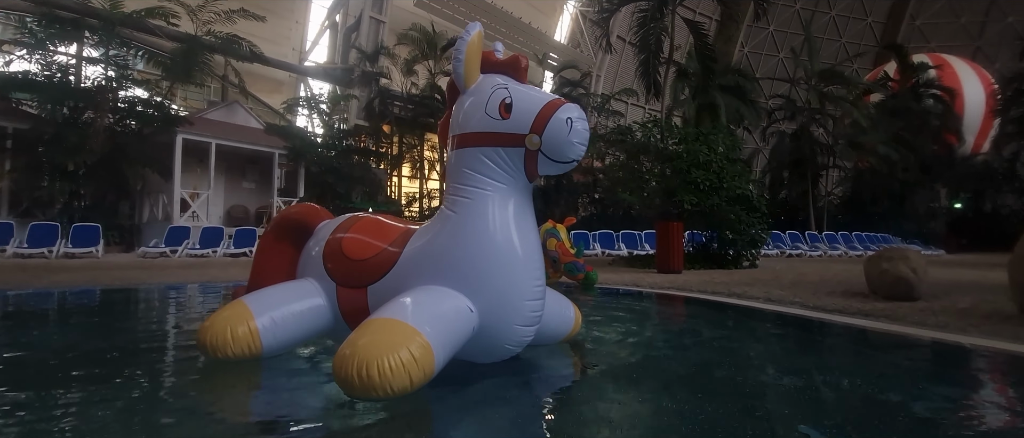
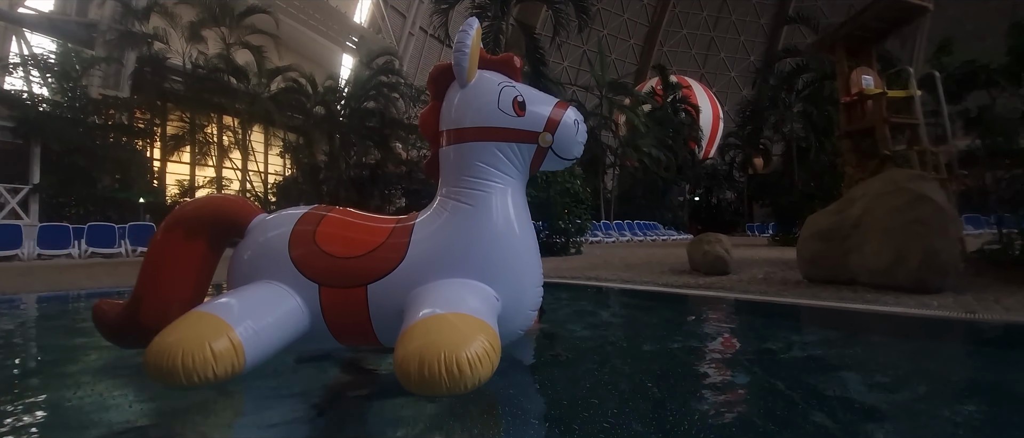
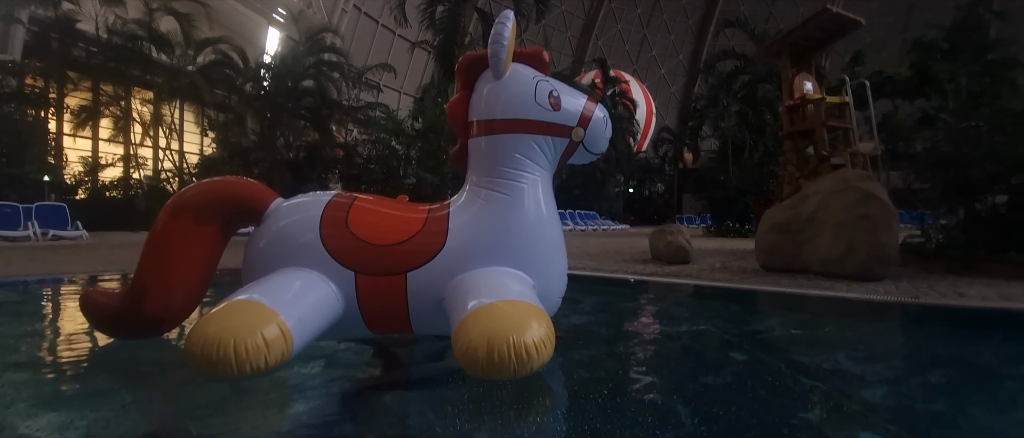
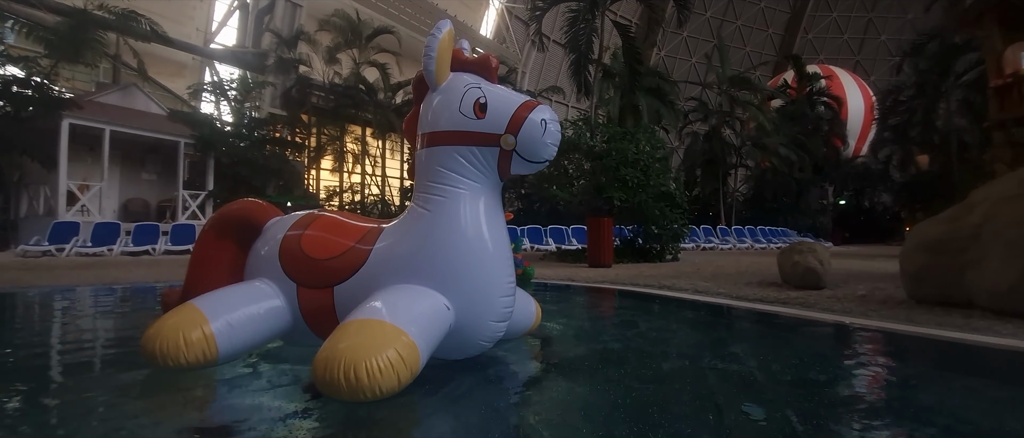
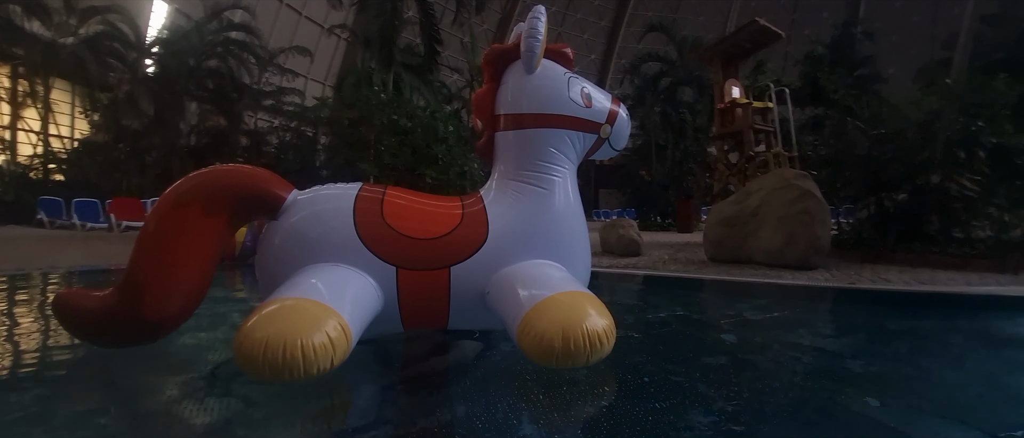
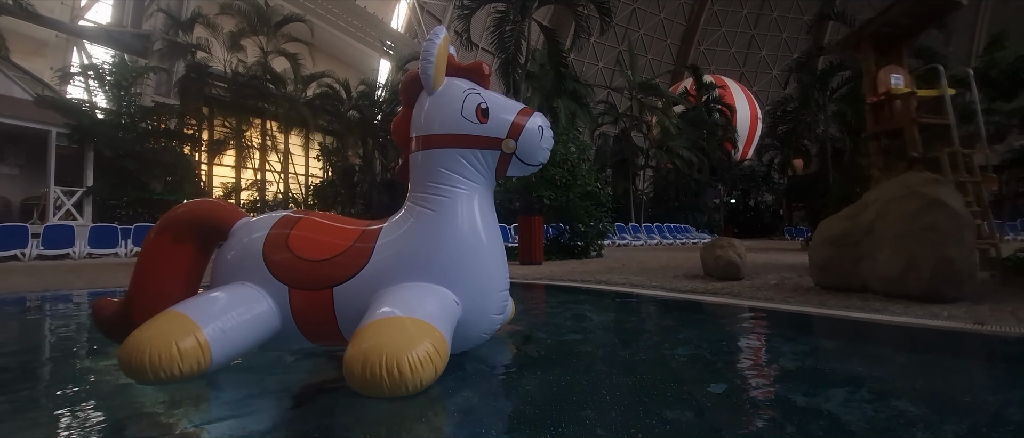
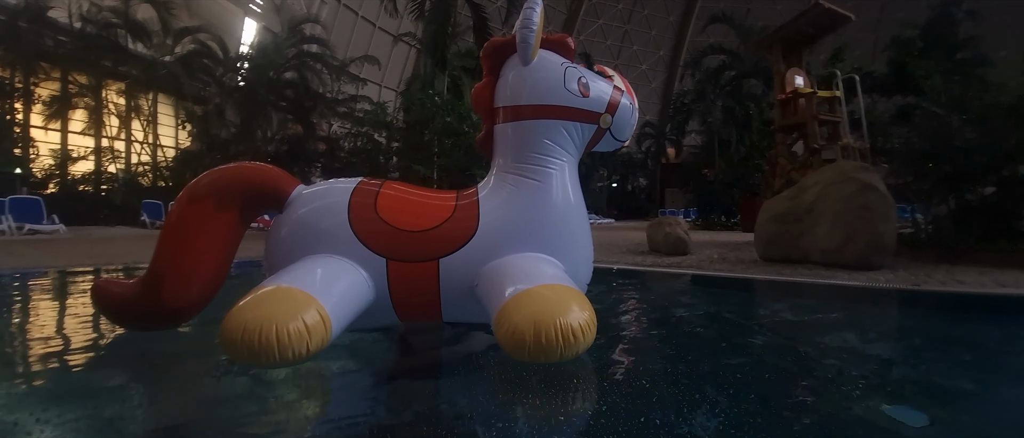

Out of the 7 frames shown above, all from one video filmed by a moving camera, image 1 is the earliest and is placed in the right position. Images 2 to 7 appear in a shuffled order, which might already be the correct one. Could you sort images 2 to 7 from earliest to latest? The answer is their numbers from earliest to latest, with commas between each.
4, 6, 2, 3, 7, 5
